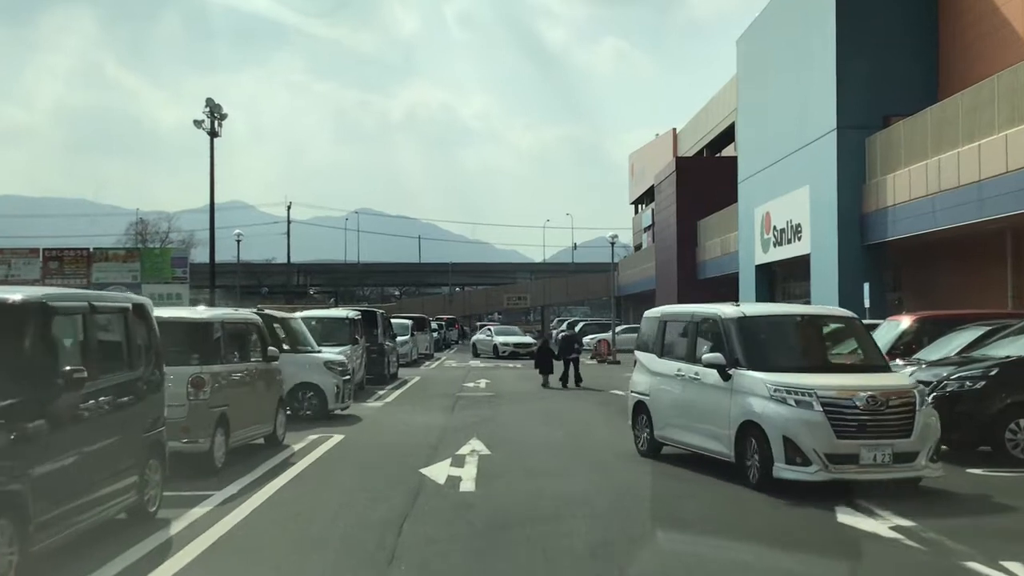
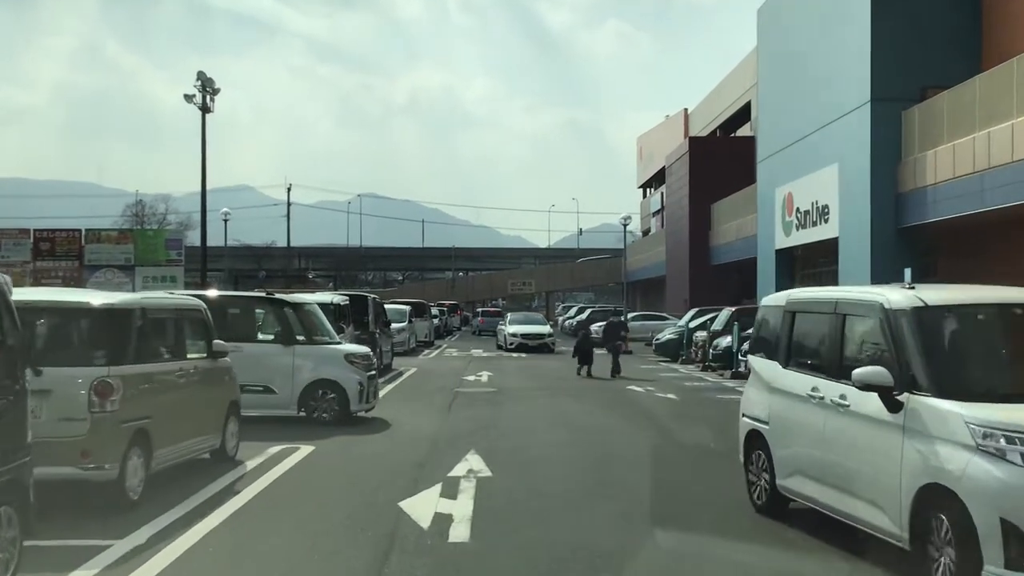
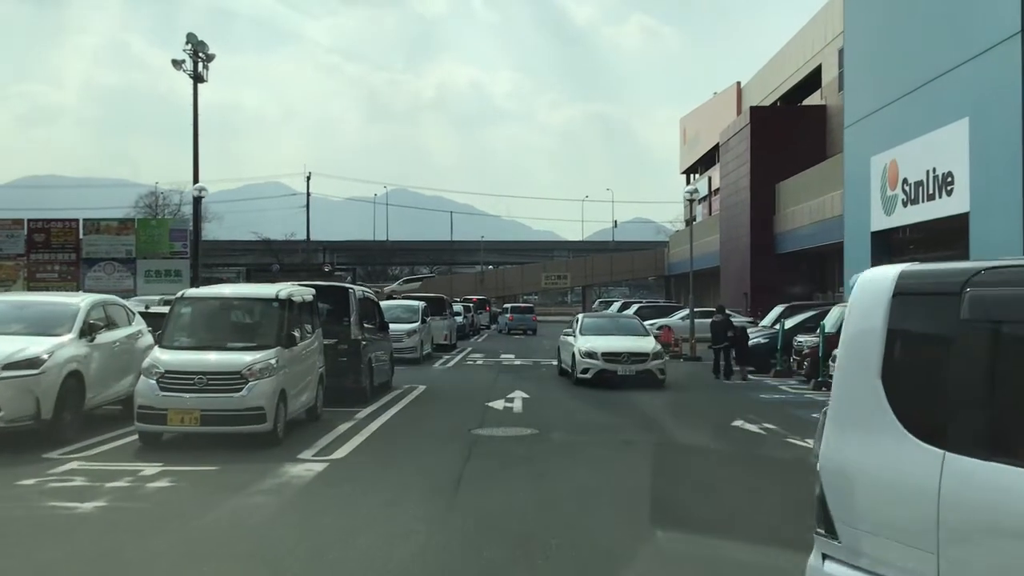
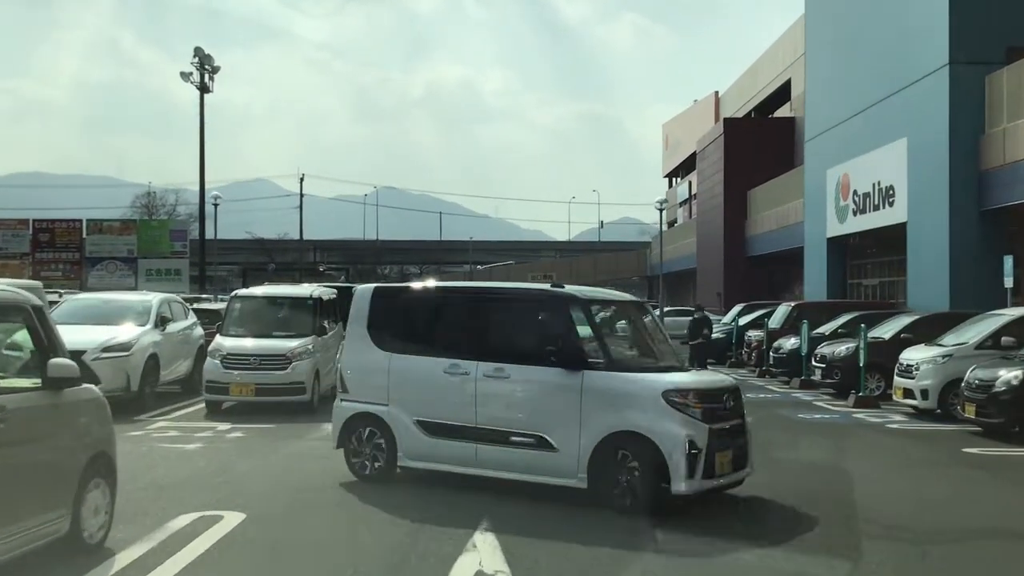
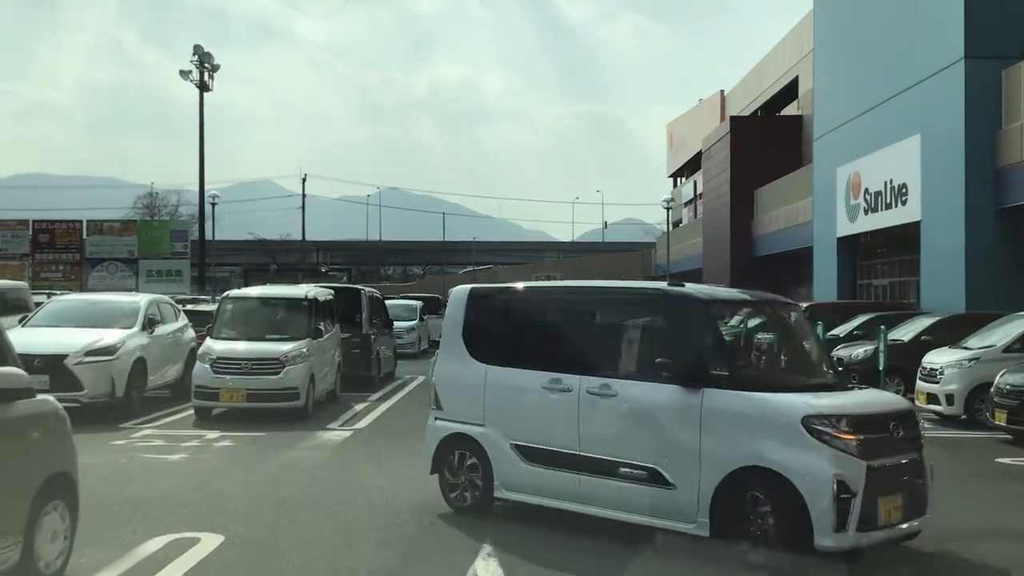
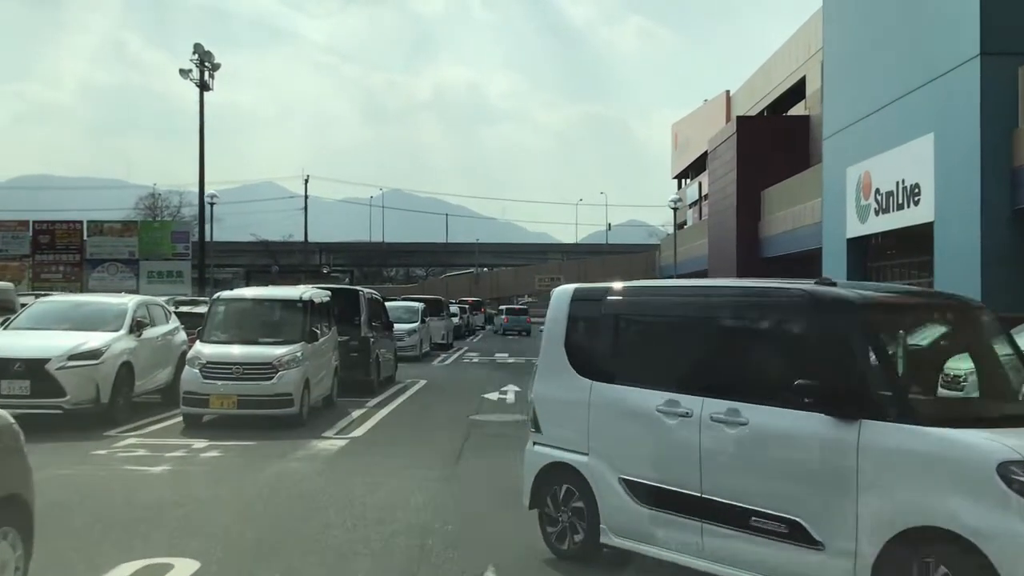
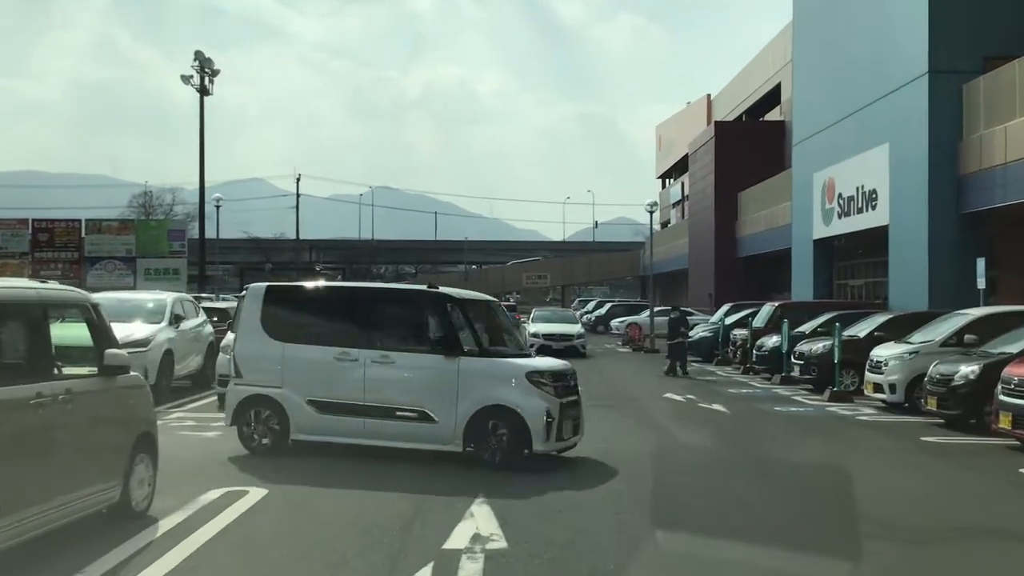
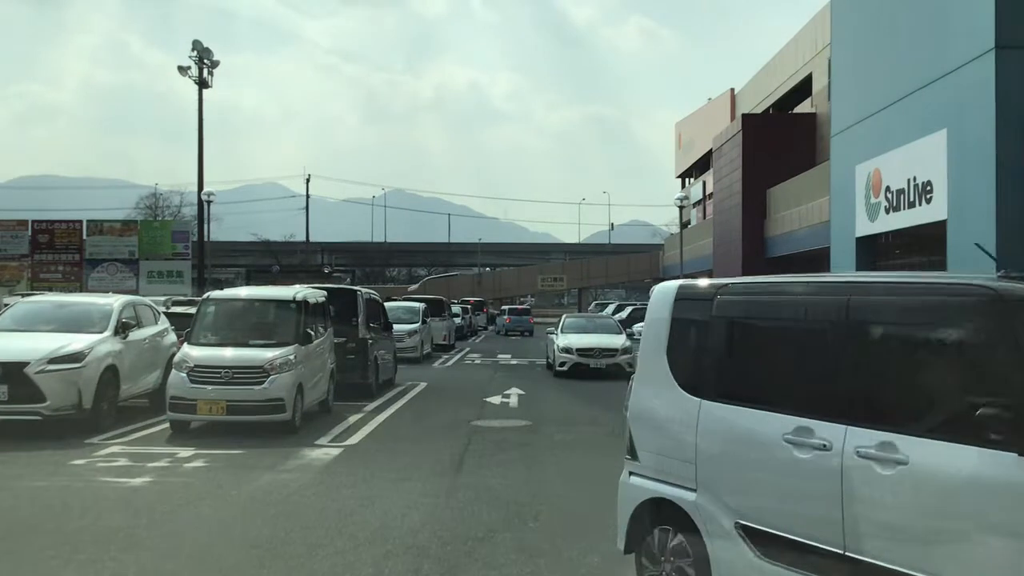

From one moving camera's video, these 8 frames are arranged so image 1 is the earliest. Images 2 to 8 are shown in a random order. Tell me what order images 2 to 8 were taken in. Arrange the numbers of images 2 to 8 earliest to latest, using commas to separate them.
2, 7, 4, 5, 6, 8, 3
